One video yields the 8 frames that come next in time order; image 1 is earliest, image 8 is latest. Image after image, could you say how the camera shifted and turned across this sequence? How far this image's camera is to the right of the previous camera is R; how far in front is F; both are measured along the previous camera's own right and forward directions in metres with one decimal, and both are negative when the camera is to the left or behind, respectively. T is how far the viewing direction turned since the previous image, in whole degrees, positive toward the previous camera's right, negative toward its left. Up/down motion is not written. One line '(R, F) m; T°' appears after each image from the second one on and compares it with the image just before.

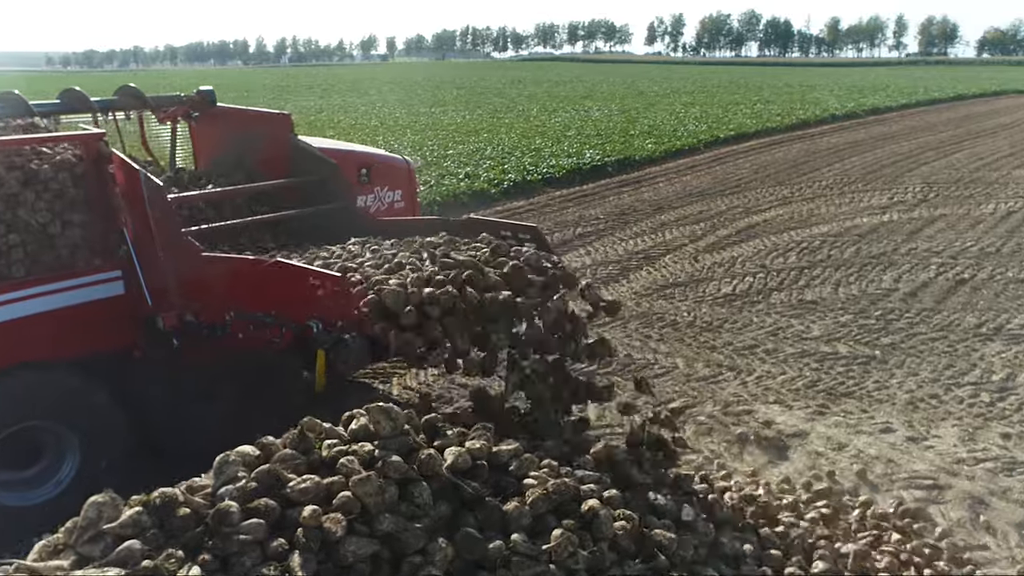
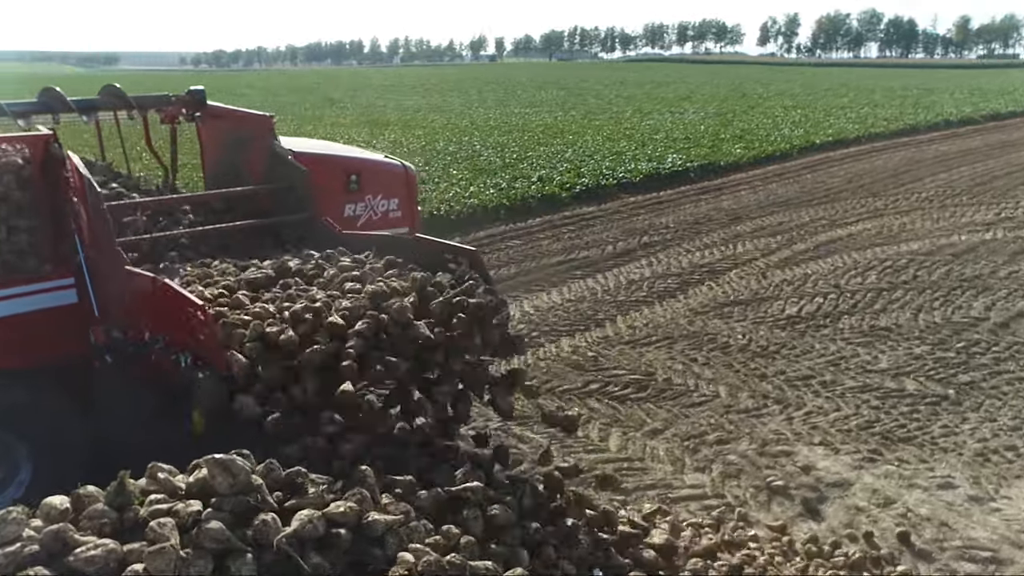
(+0.6, +0.5) m; -7°
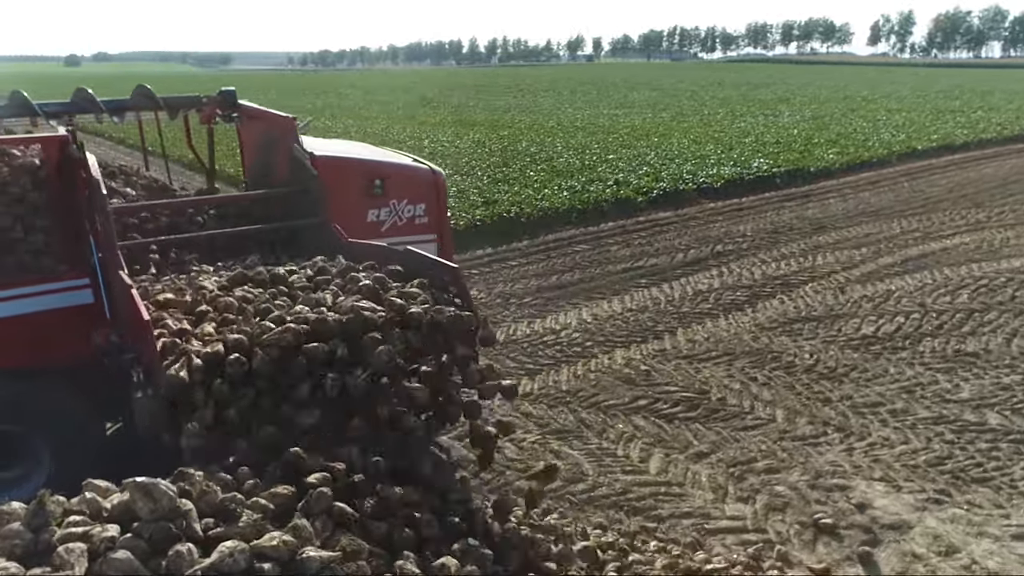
(+0.4, +0.2) m; -7°
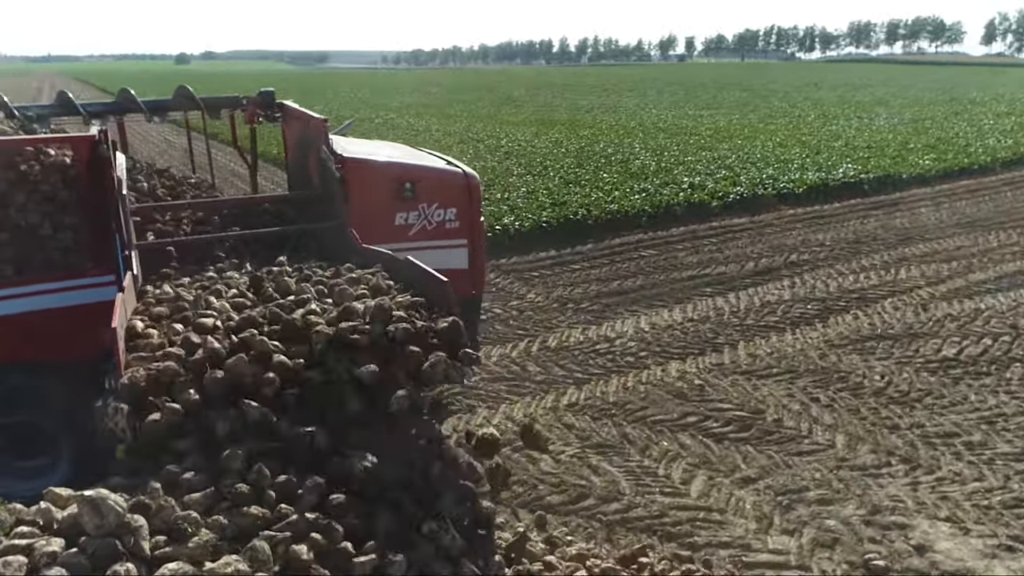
(+0.3, +0.2) m; -6°
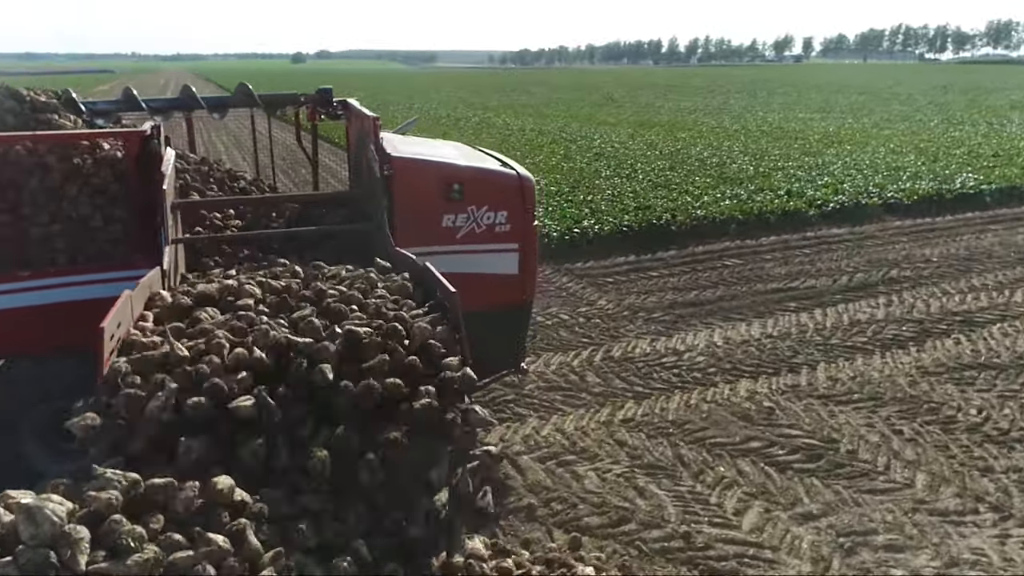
(+0.3, +0.3) m; -7°
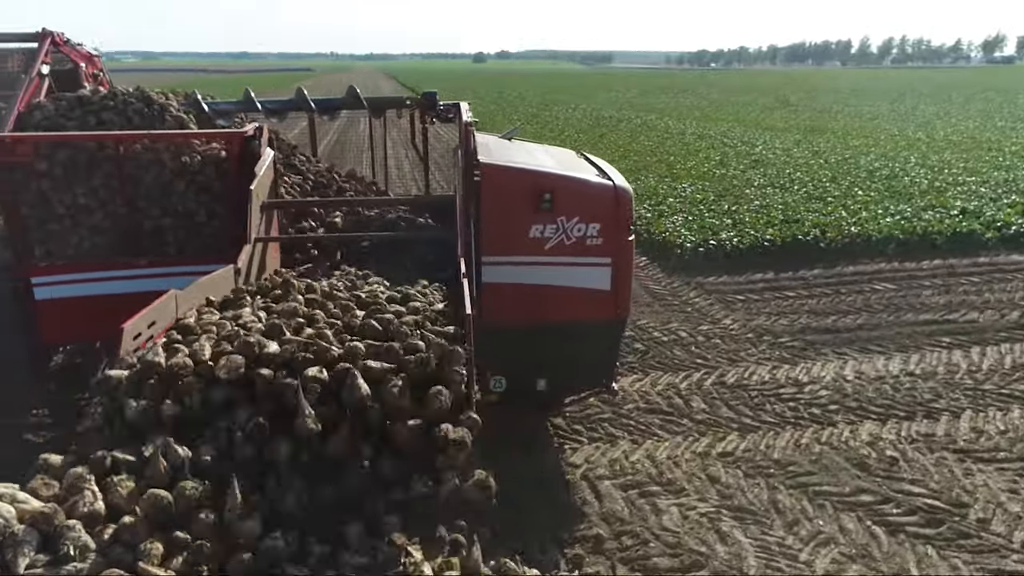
(+0.5, +0.3) m; -12°
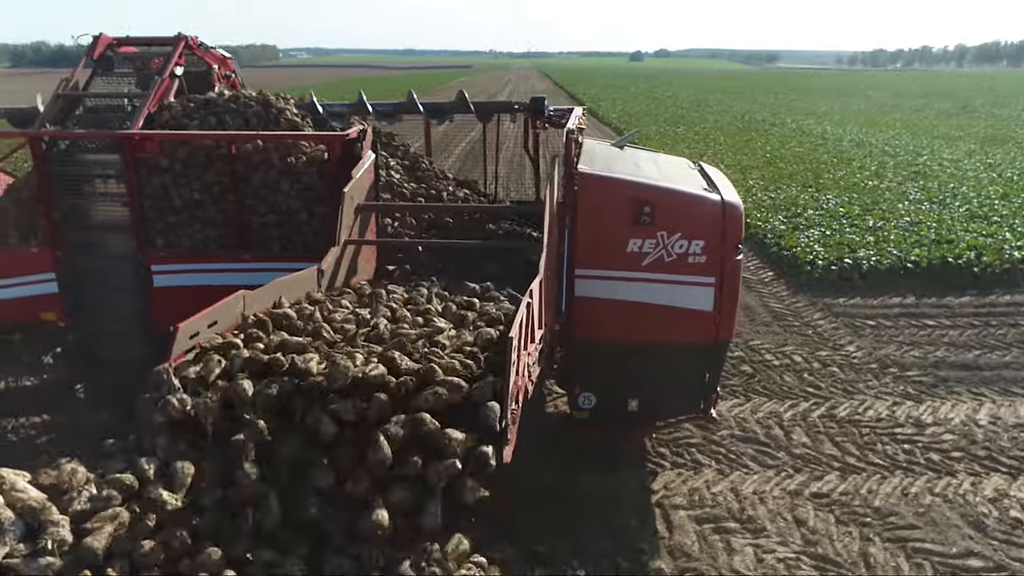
(+0.4, +0.2) m; -11°
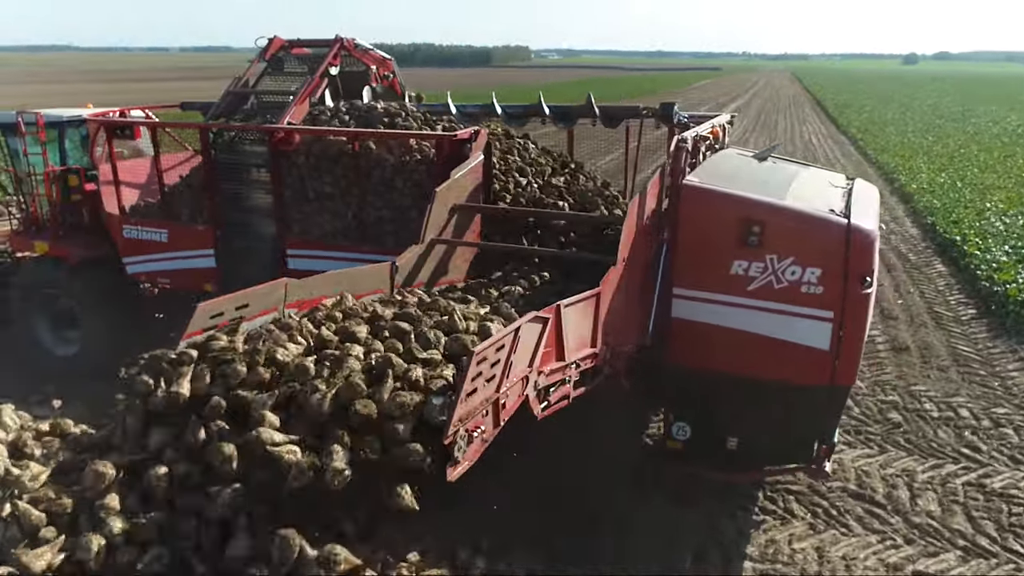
(+1.0, +0.2) m; -17°
